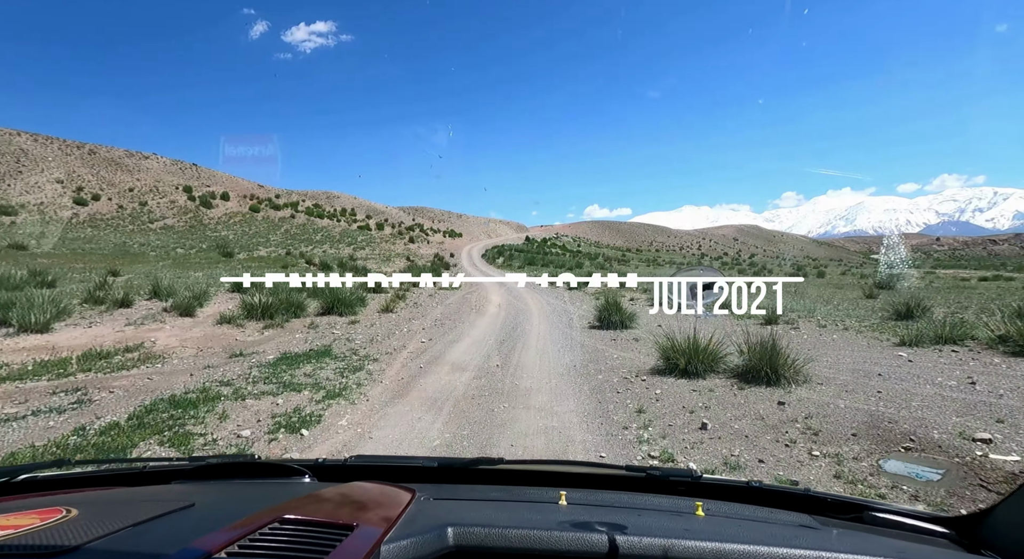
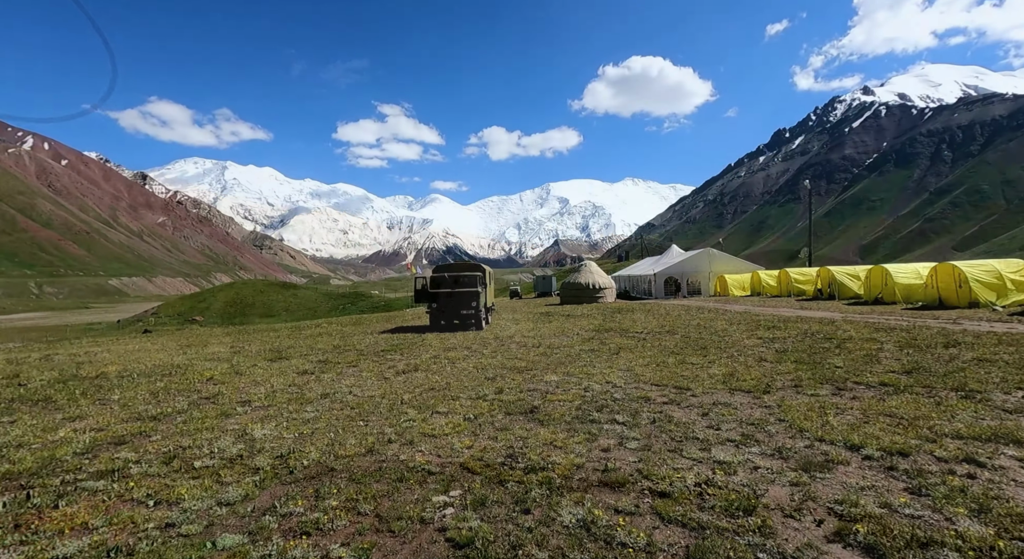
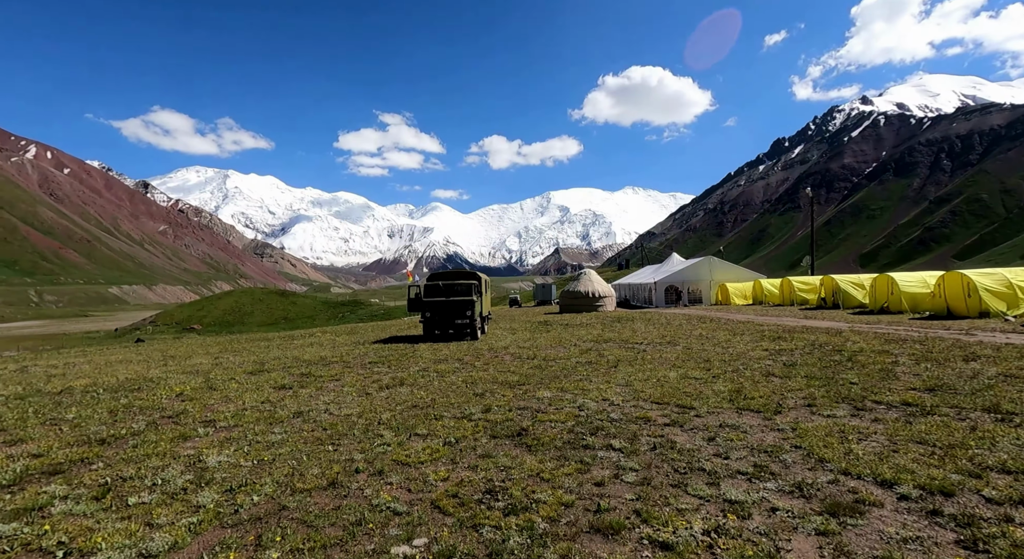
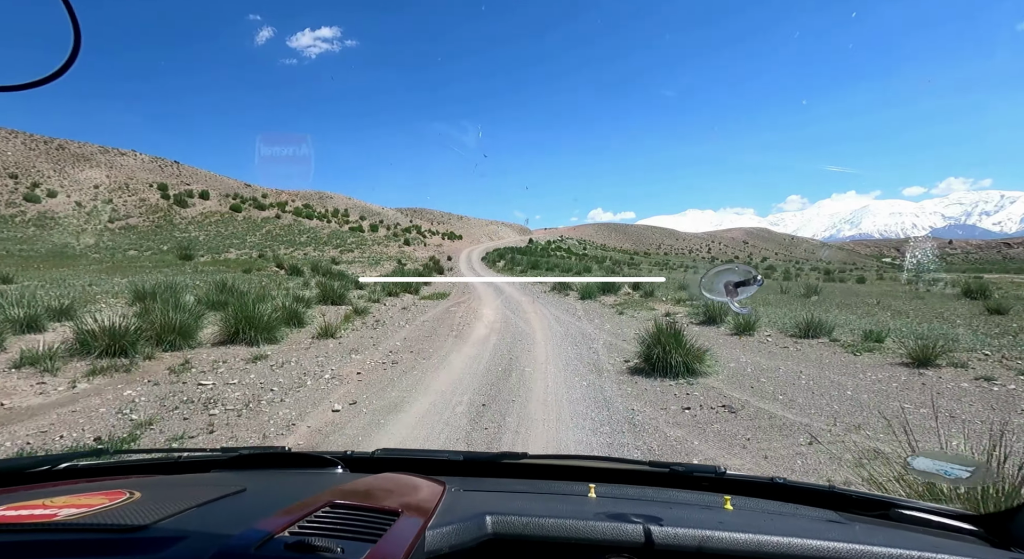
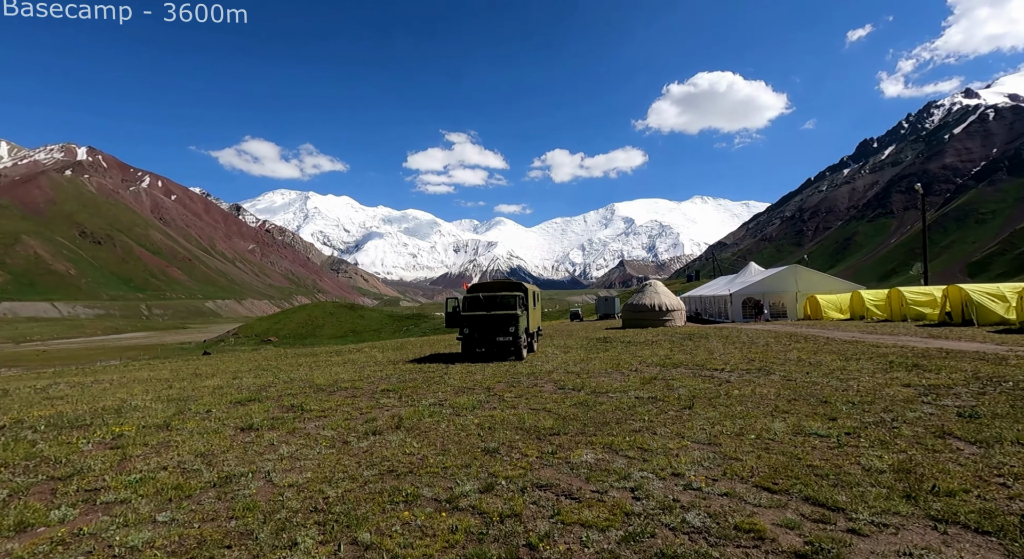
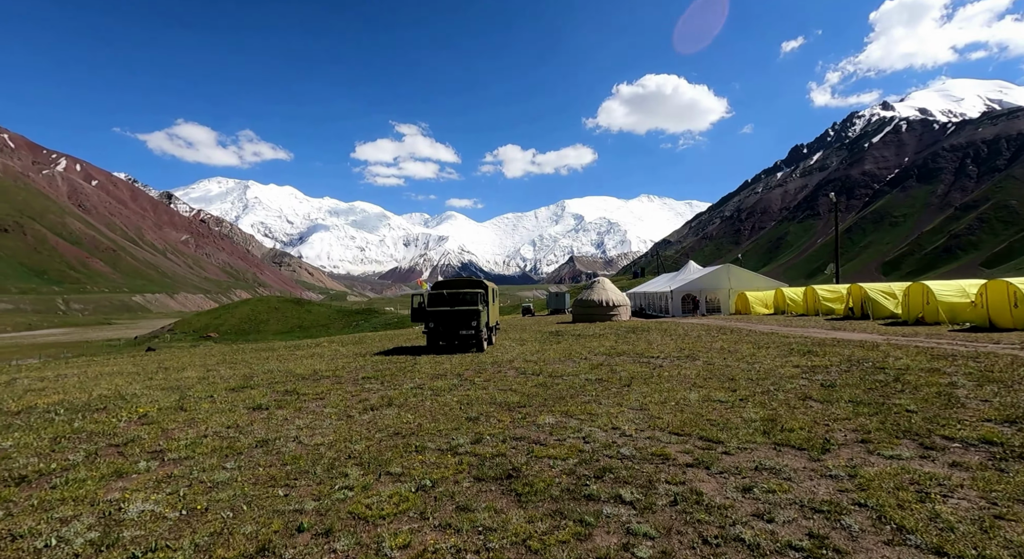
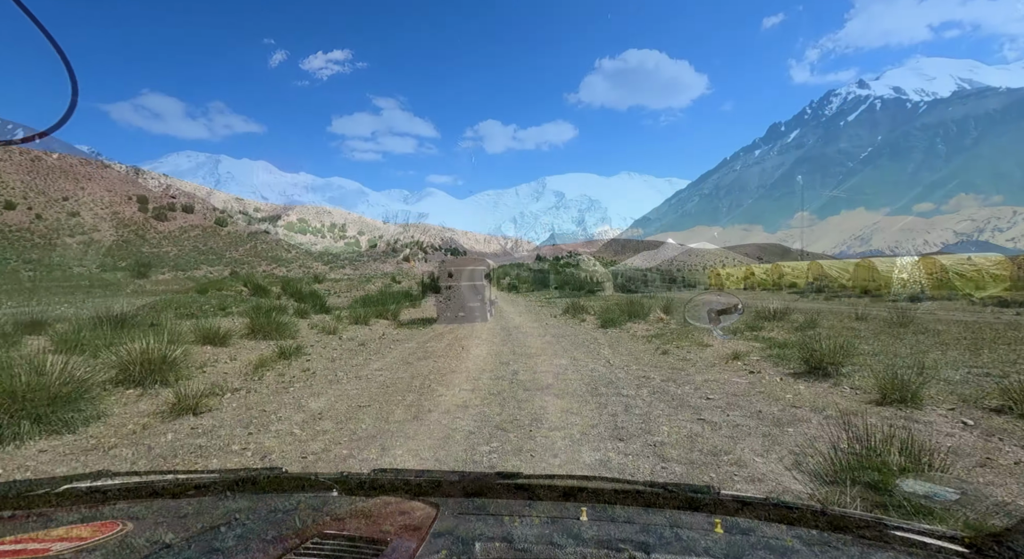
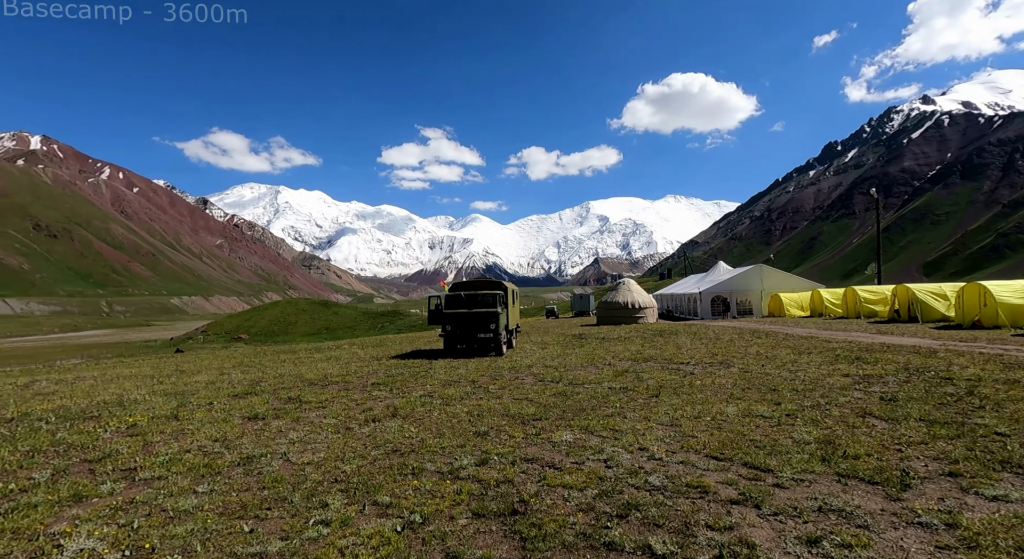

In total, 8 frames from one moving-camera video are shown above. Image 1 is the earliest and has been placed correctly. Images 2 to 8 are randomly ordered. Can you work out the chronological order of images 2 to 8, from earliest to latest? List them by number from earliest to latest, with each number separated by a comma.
4, 7, 2, 3, 6, 8, 5
